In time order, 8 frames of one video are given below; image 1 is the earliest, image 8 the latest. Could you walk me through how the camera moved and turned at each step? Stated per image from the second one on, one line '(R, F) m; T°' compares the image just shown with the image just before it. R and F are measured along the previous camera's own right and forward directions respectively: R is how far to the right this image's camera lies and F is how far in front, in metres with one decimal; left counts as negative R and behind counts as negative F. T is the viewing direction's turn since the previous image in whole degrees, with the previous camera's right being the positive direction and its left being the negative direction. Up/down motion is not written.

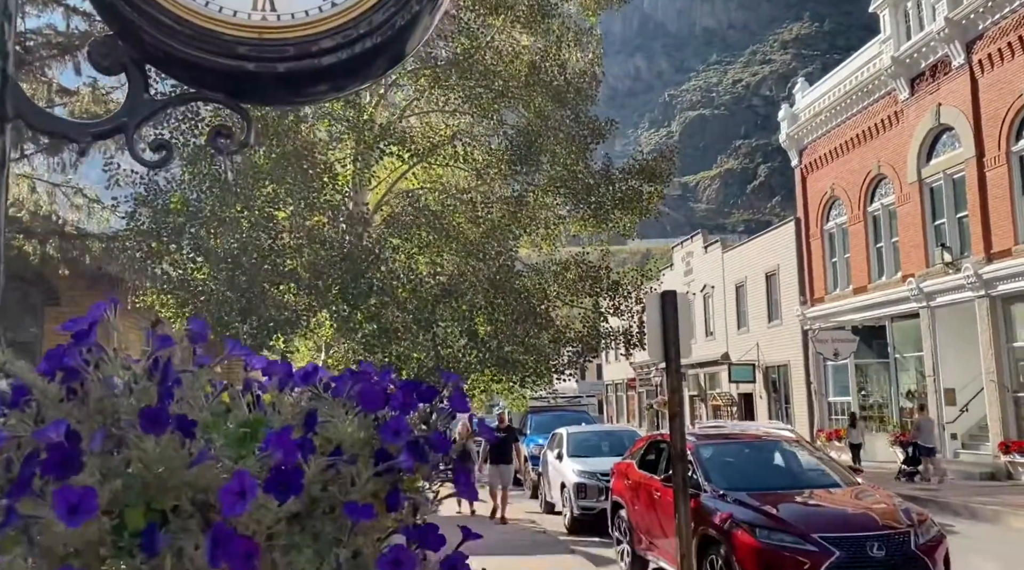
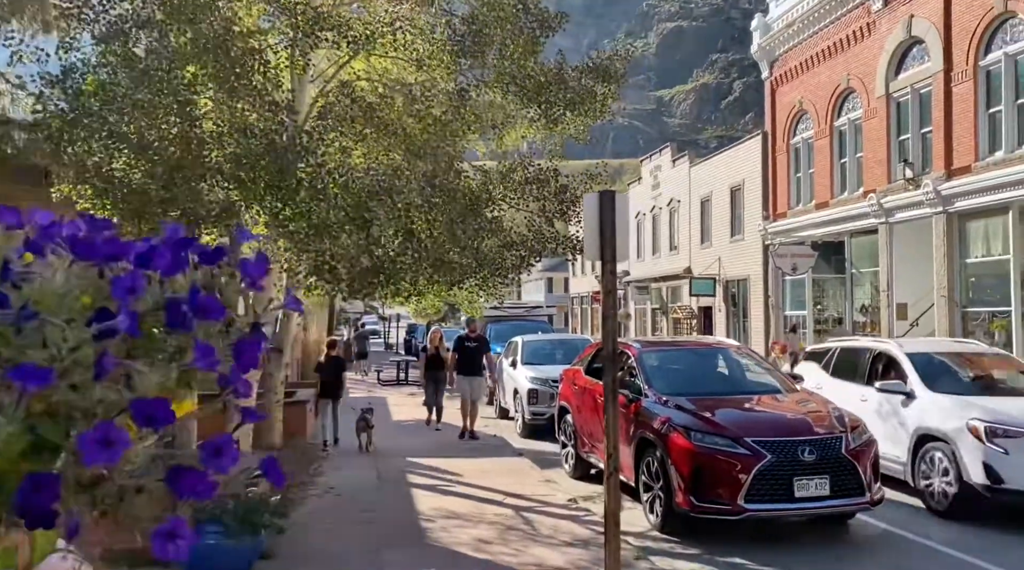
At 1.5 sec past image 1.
(+0.2, +0.1) m; +2°
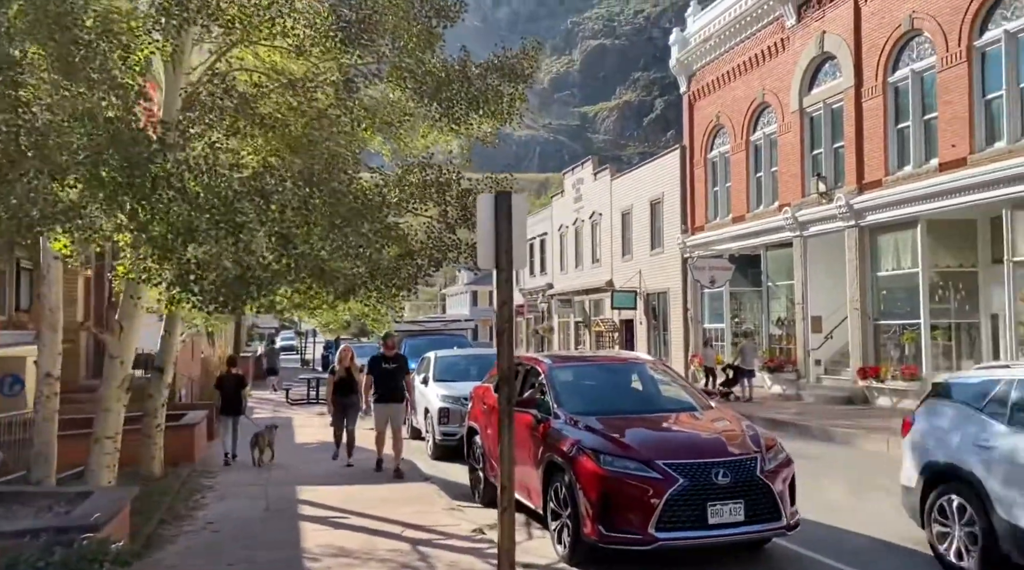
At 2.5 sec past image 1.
(+0.2, +0.4) m; +4°
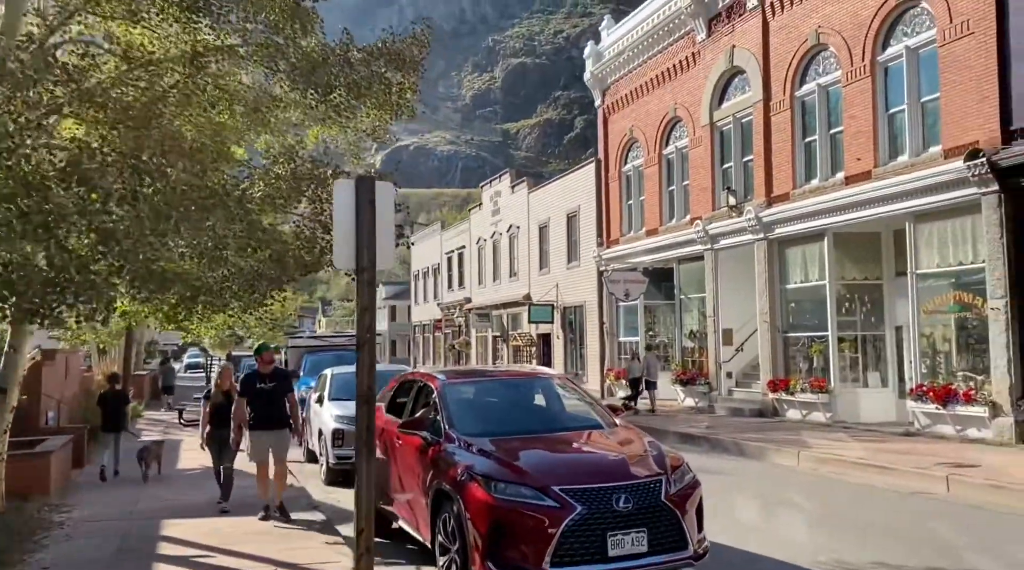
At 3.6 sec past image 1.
(+0.2, +0.5) m; +5°
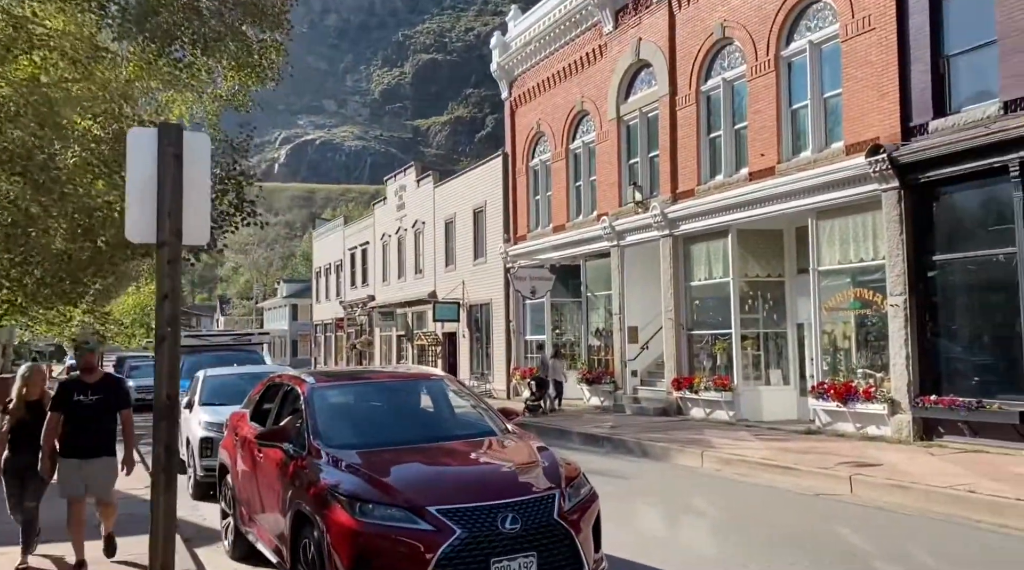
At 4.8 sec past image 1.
(+0.2, +0.7) m; +5°
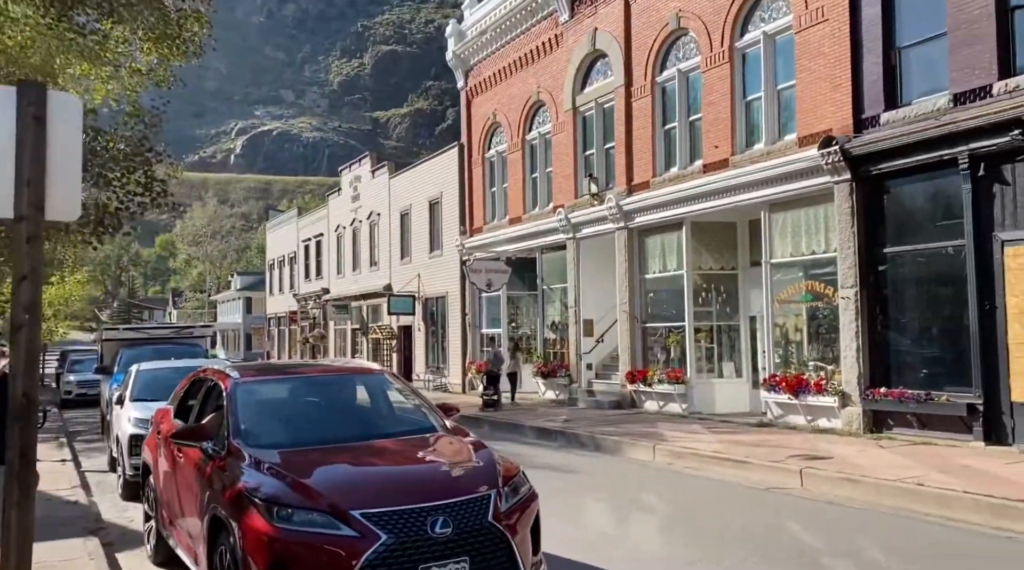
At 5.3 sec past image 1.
(+0.1, +0.2) m; +2°
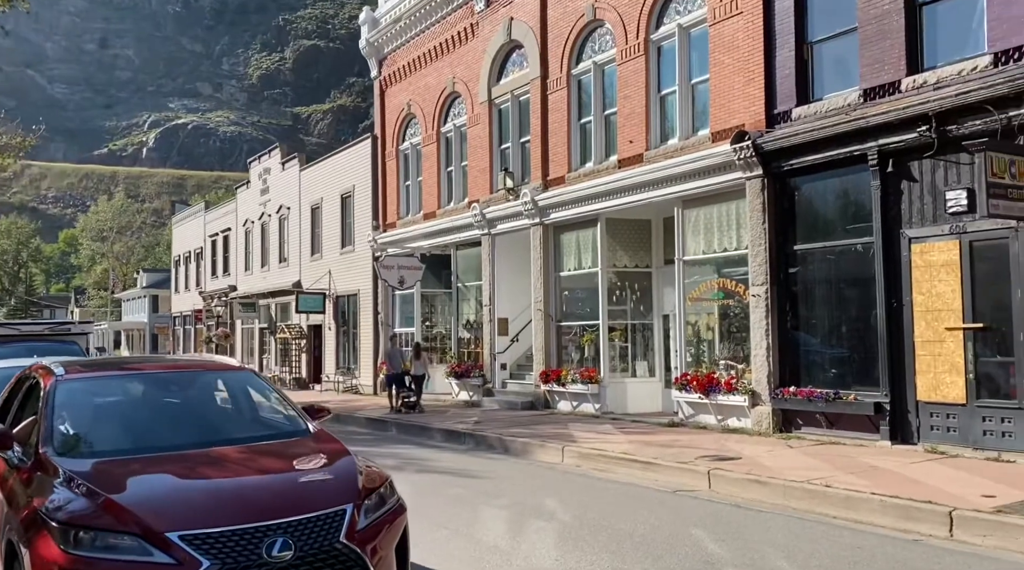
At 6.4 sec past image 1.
(+0.3, +0.6) m; +4°
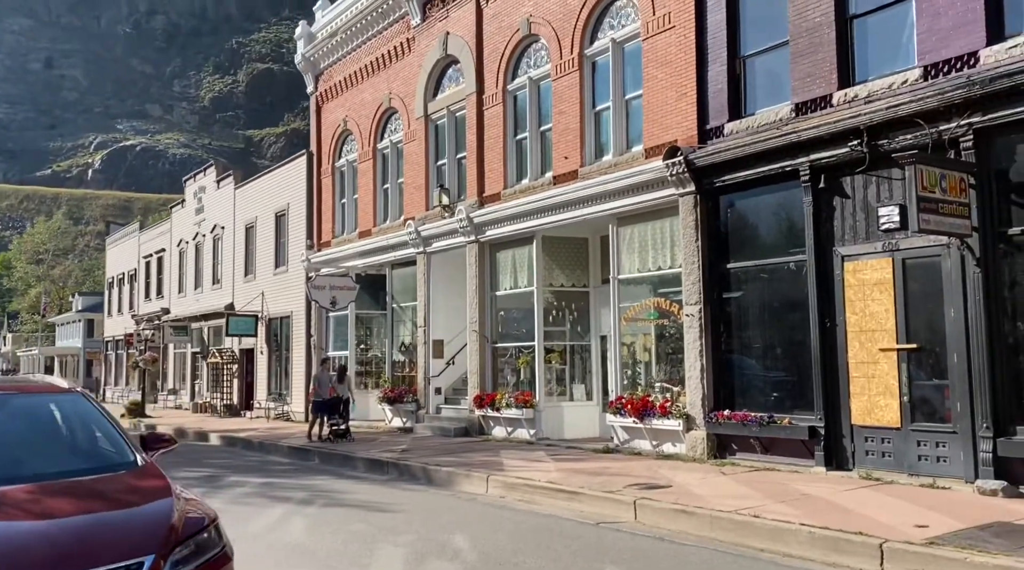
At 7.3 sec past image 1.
(+0.5, +0.6) m; +2°
